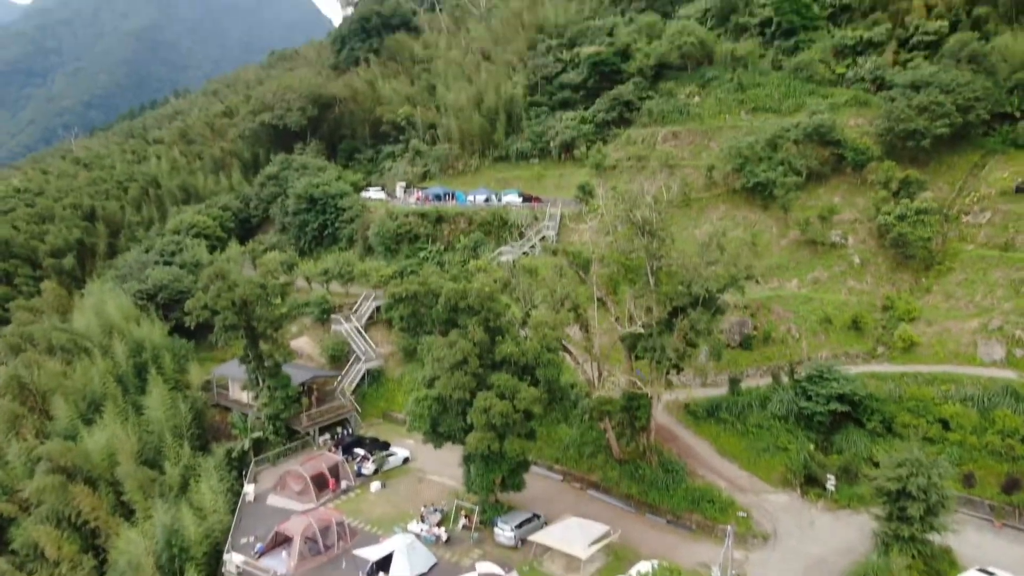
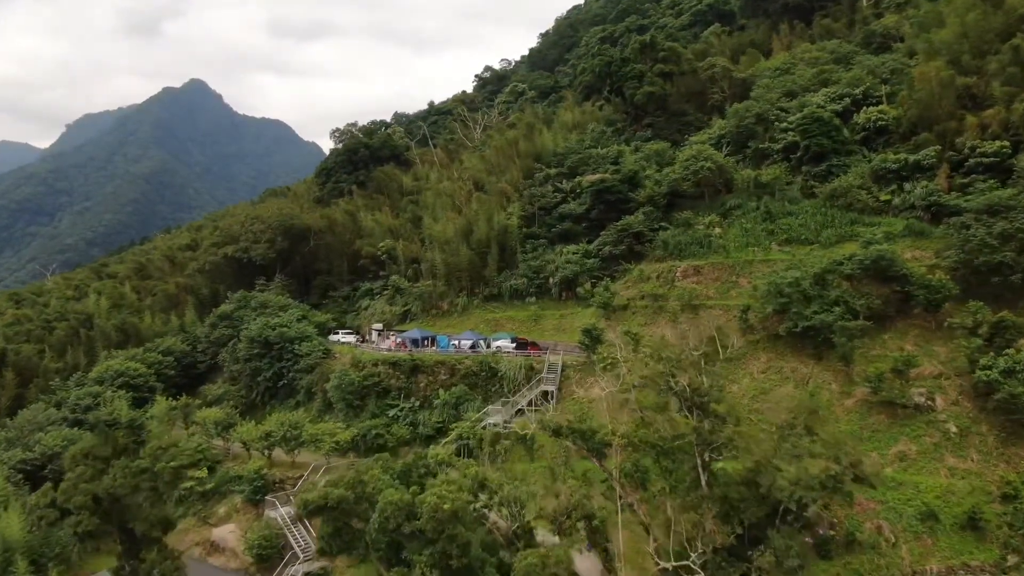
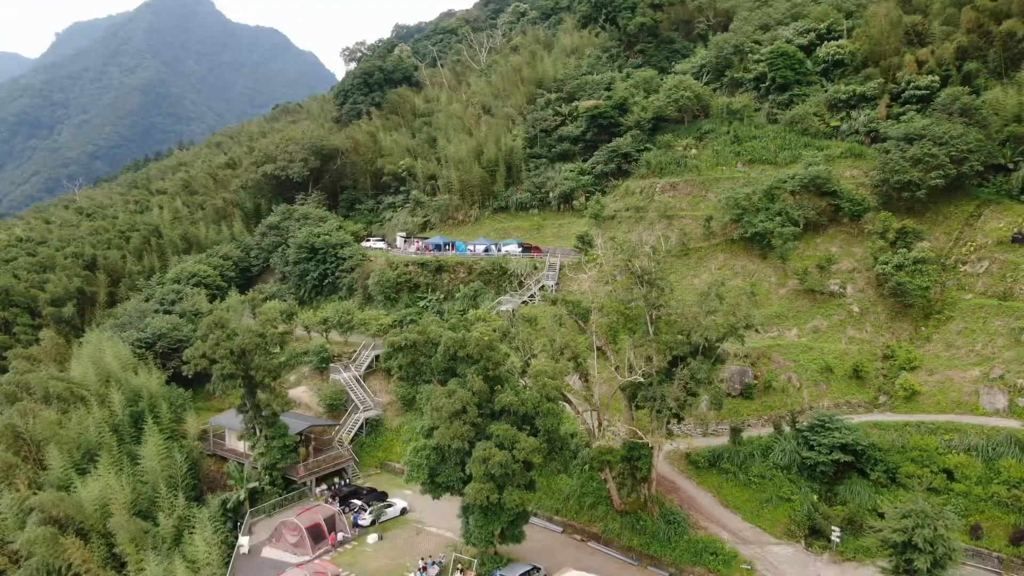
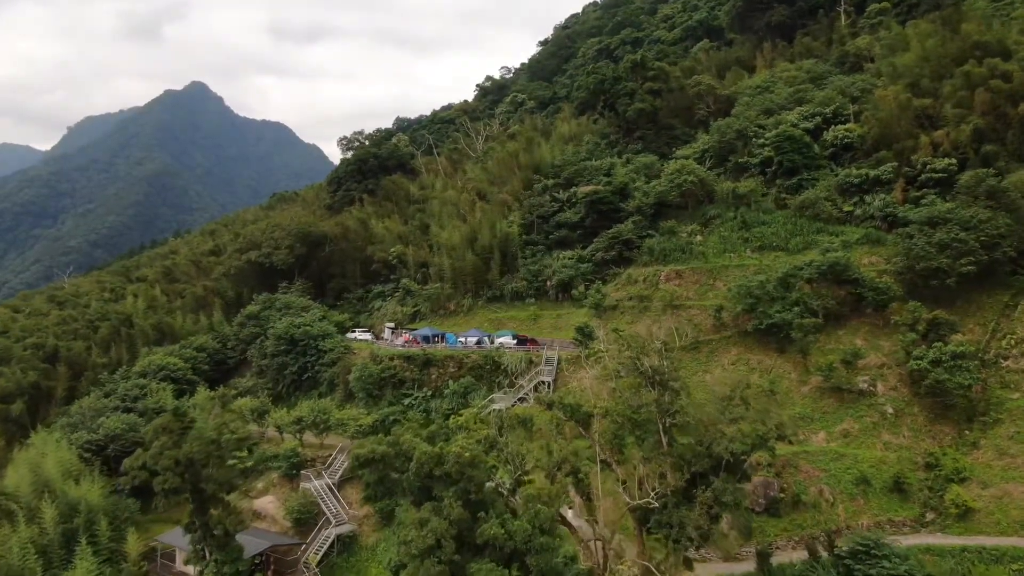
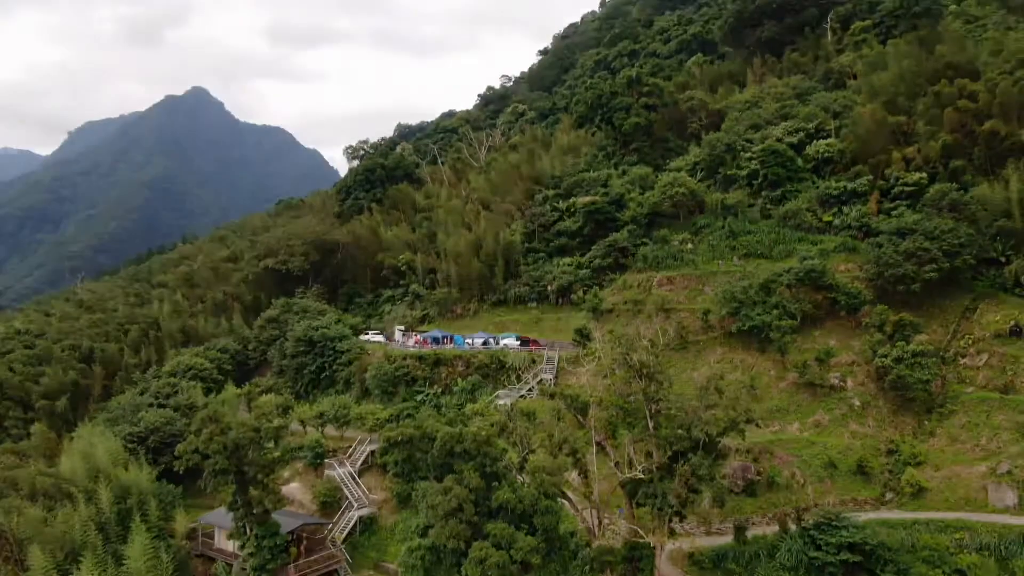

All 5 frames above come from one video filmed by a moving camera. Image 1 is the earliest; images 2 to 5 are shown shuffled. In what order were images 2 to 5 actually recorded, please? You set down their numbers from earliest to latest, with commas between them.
3, 5, 4, 2
